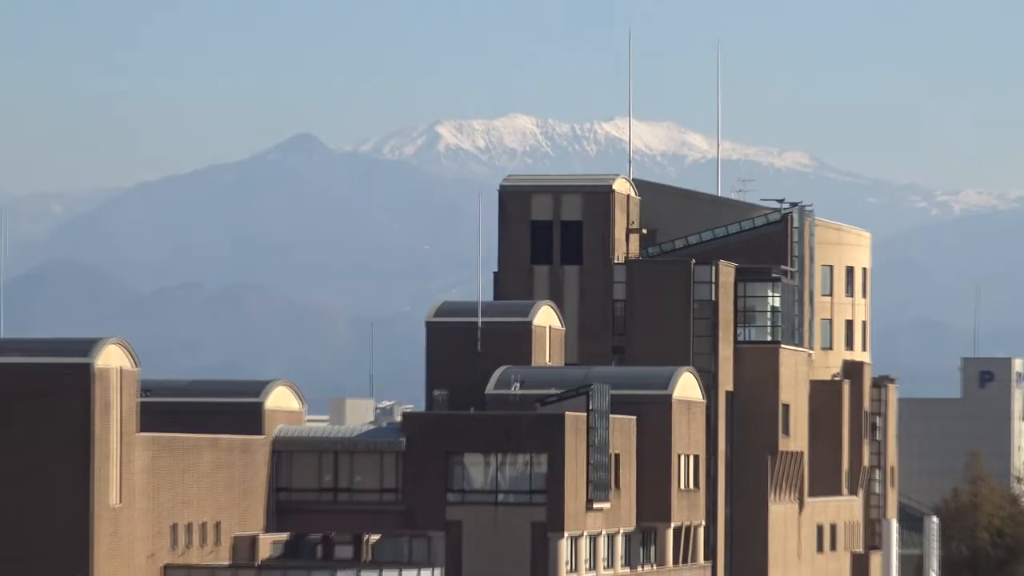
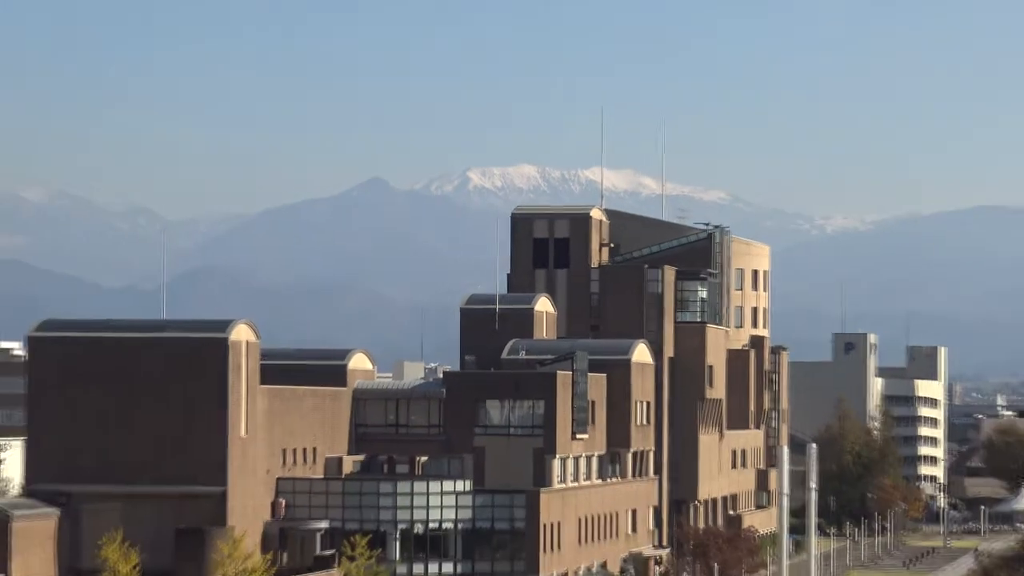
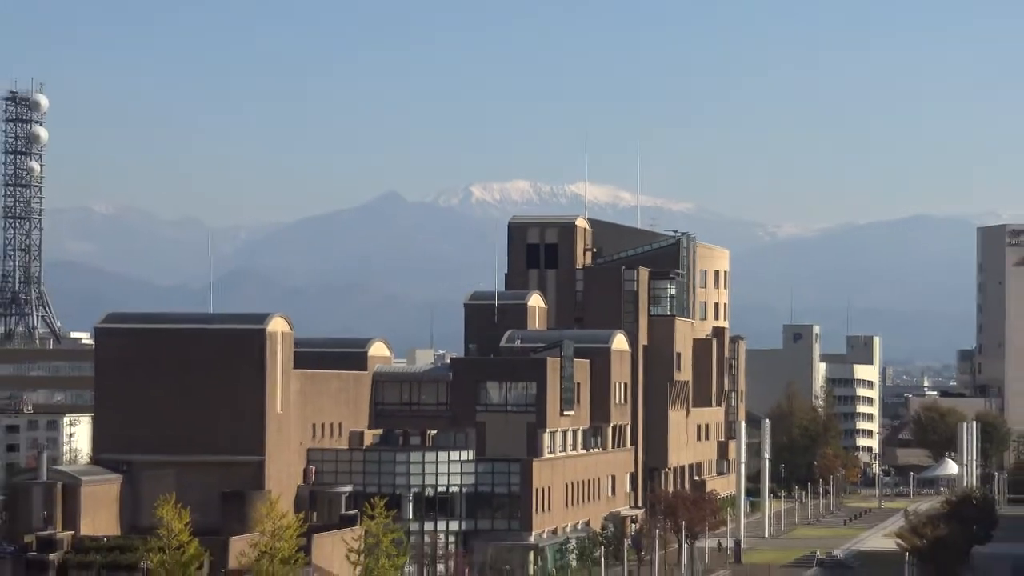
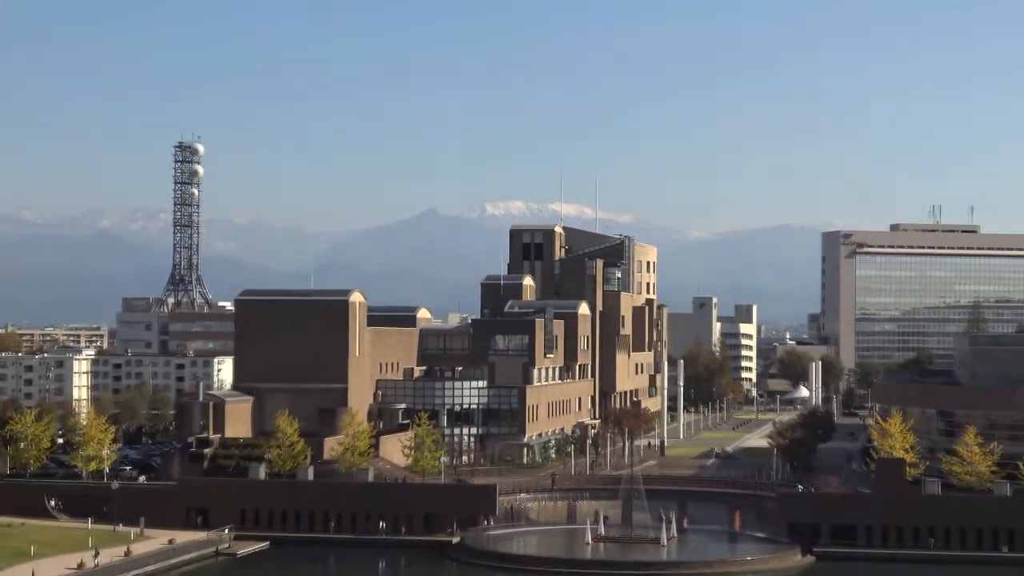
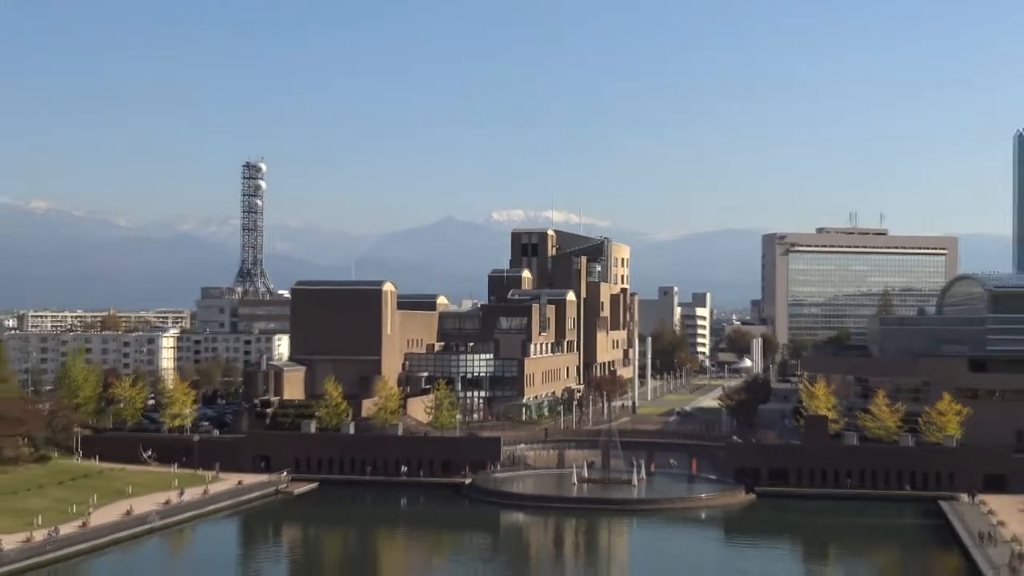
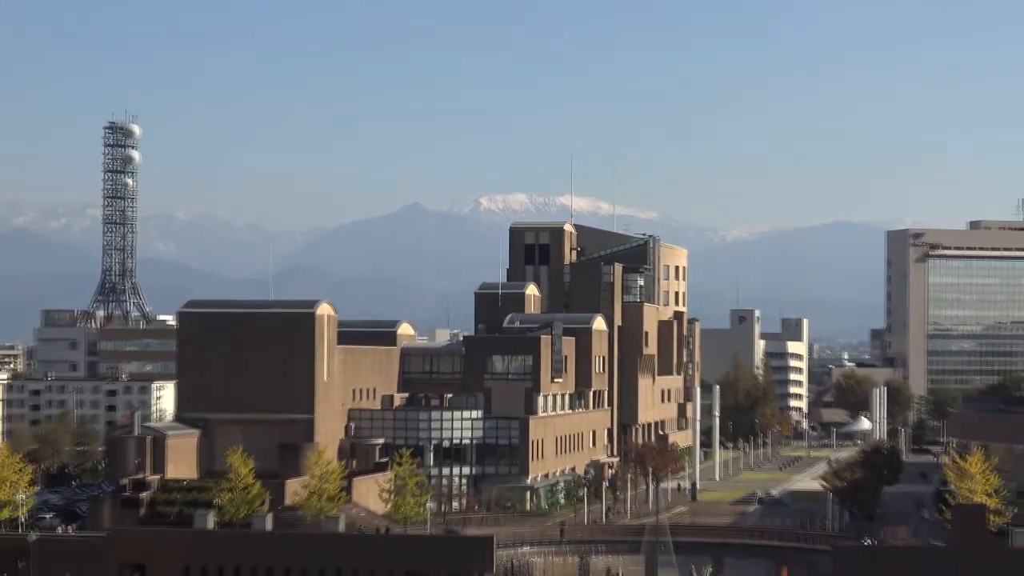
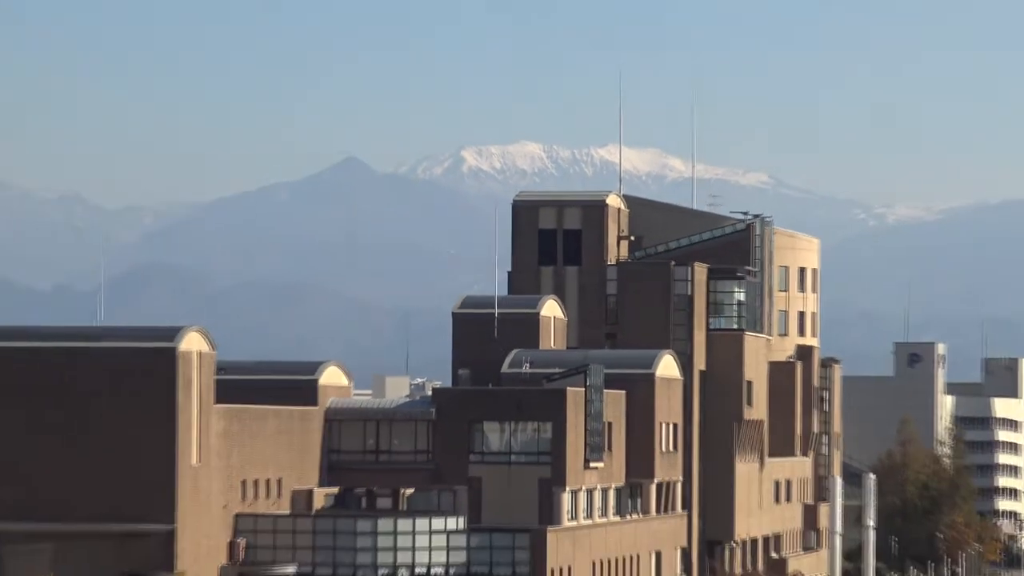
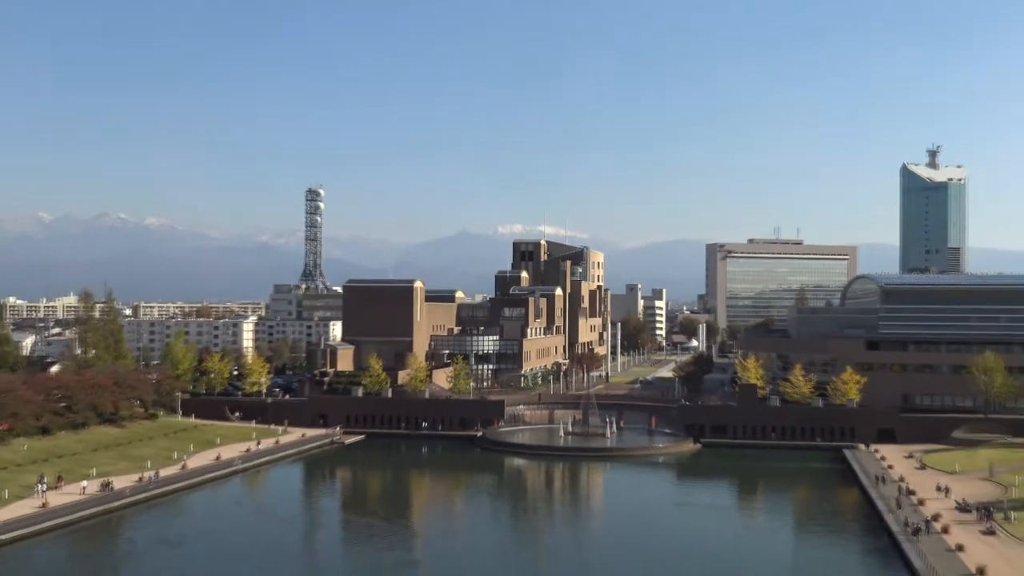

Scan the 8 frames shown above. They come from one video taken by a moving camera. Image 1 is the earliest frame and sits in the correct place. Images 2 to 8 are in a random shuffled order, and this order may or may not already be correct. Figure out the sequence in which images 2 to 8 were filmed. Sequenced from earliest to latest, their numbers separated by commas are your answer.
7, 2, 3, 6, 4, 5, 8
